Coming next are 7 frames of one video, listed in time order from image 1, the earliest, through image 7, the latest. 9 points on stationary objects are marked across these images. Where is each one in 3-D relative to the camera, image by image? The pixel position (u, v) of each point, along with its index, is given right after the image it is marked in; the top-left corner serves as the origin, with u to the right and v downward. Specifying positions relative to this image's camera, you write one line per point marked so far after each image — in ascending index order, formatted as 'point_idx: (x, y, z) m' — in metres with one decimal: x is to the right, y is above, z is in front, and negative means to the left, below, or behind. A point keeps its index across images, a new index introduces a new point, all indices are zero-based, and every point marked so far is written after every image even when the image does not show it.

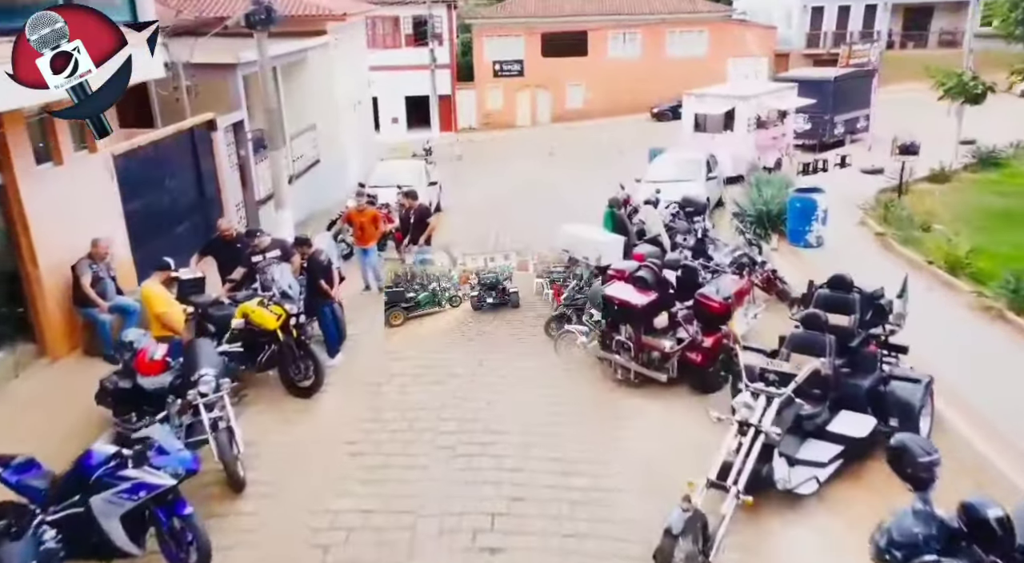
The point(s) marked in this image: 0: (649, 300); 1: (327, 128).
0: (+1.3, -0.2, +7.1) m
1: (-4.6, +3.9, +18.5) m
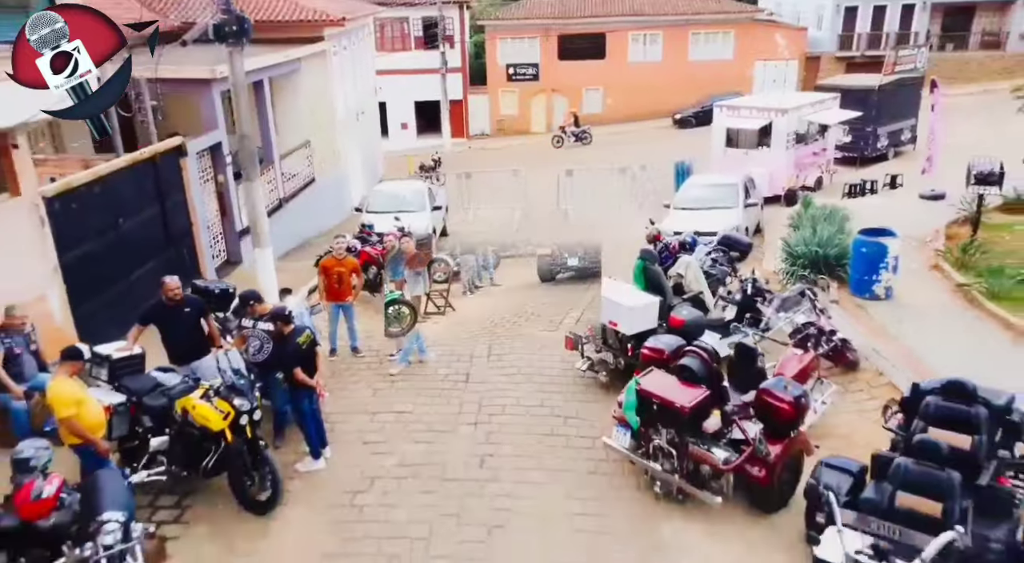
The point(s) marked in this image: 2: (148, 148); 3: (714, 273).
0: (+1.4, -0.9, +5.5) m
1: (-4.3, +3.2, +17.0) m
2: (-4.7, +1.7, +9.6) m
3: (+2.4, +0.1, +8.8) m
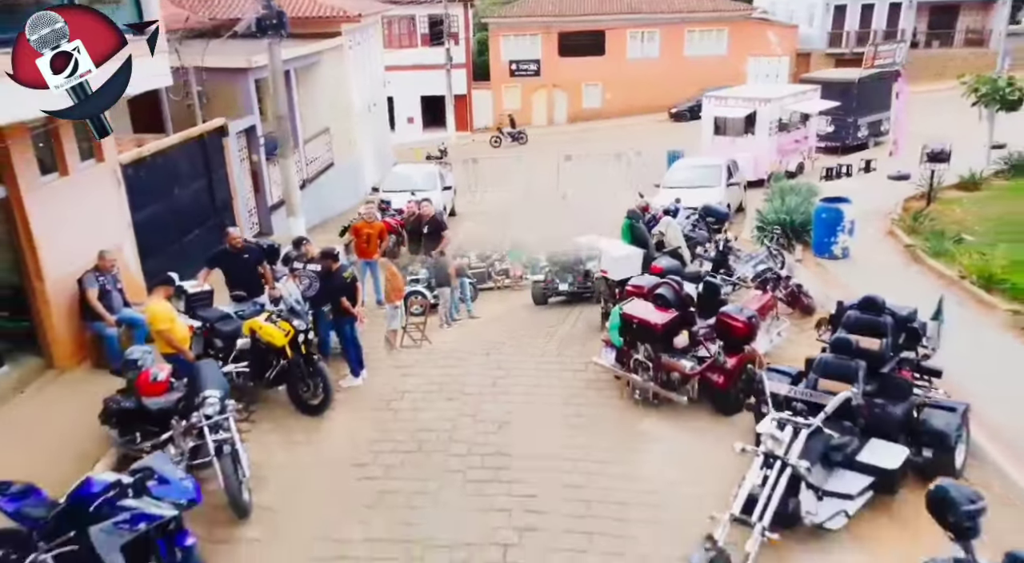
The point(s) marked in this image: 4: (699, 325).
0: (+1.5, -0.3, +6.8) m
1: (-4.2, +3.8, +18.3) m
2: (-4.6, +2.3, +10.9) m
3: (+2.5, +0.6, +10.1) m
4: (+1.8, -0.4, +7.0) m
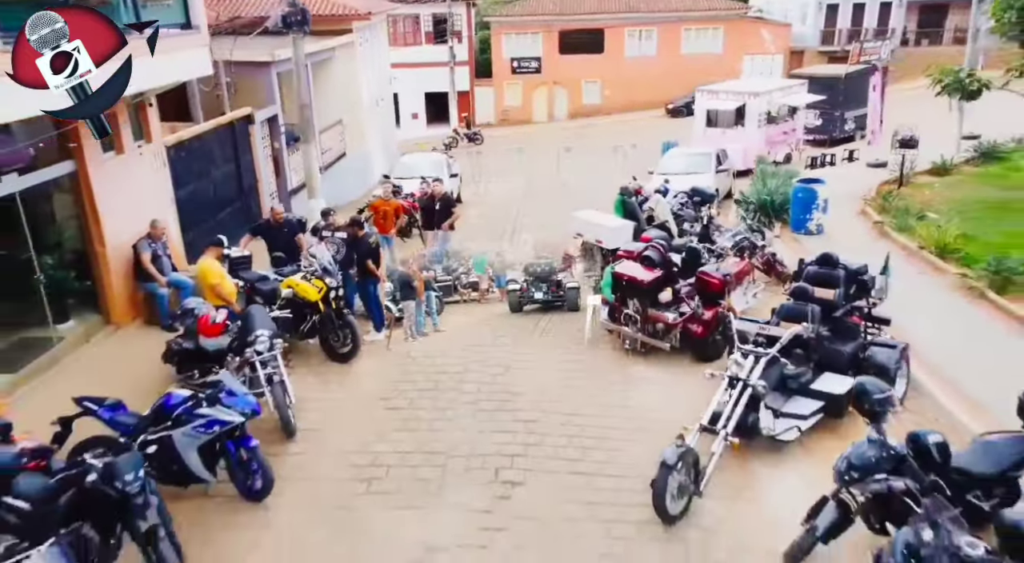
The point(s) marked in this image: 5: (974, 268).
0: (+1.5, +0.1, +7.8) m
1: (-4.2, +4.2, +19.3) m
2: (-4.6, +2.7, +11.9) m
3: (+2.5, +1.0, +11.1) m
4: (+1.8, 0.0, +8.0) m
5: (+5.6, +0.2, +9.0) m
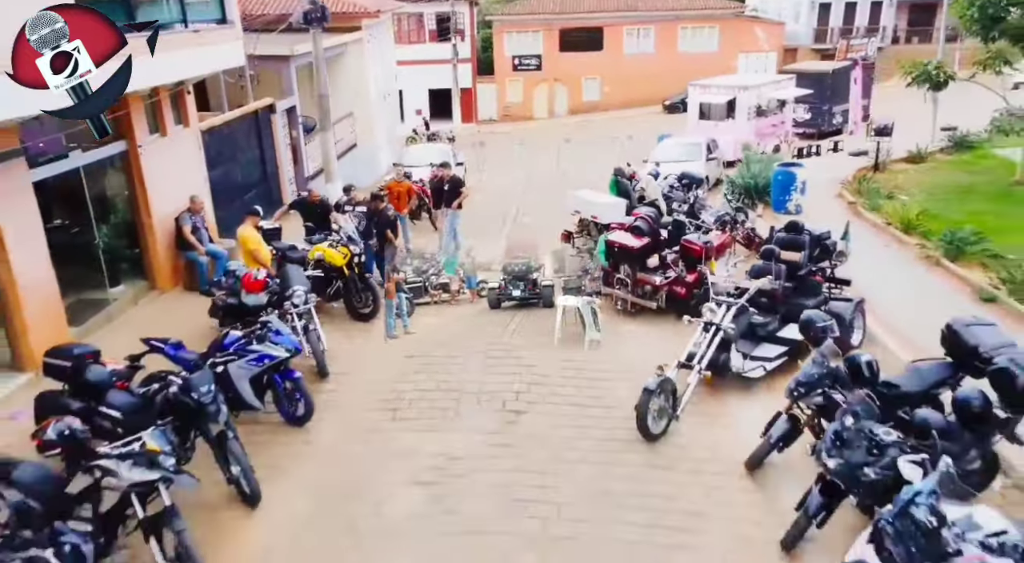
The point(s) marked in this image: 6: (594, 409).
0: (+1.6, +0.4, +8.8) m
1: (-4.1, +4.6, +20.3) m
2: (-4.5, +3.1, +12.9) m
3: (+2.6, +1.4, +12.1) m
4: (+1.9, +0.4, +9.0) m
5: (+5.7, +0.6, +10.0) m
6: (+0.8, -1.2, +7.0) m
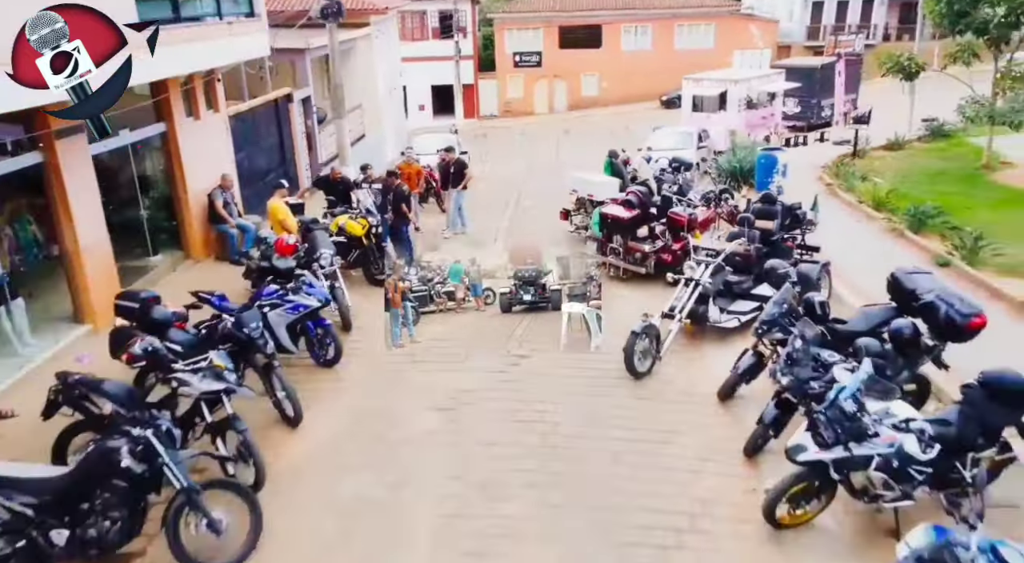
0: (+1.6, +0.9, +9.7) m
1: (-4.1, +5.0, +21.3) m
2: (-4.5, +3.5, +13.9) m
3: (+2.6, +1.9, +13.0) m
4: (+1.9, +0.8, +10.0) m
5: (+5.7, +1.0, +10.9) m
6: (+0.8, -0.8, +7.9) m
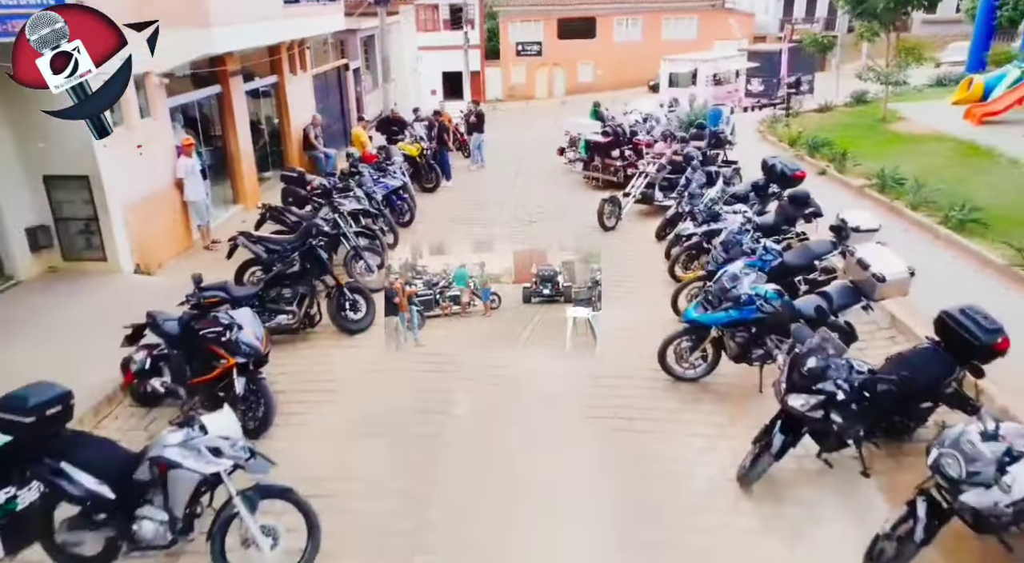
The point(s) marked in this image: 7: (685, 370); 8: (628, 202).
0: (+1.8, +2.6, +13.9) m
1: (-3.9, +6.8, +25.4) m
2: (-4.3, +5.3, +18.0) m
3: (+2.8, +3.6, +17.1) m
4: (+2.1, +2.5, +14.1) m
5: (+5.9, +2.7, +15.0) m
6: (+1.0, +1.0, +12.0) m
7: (+1.6, -0.8, +6.7) m
8: (+1.8, +1.2, +11.7) m
